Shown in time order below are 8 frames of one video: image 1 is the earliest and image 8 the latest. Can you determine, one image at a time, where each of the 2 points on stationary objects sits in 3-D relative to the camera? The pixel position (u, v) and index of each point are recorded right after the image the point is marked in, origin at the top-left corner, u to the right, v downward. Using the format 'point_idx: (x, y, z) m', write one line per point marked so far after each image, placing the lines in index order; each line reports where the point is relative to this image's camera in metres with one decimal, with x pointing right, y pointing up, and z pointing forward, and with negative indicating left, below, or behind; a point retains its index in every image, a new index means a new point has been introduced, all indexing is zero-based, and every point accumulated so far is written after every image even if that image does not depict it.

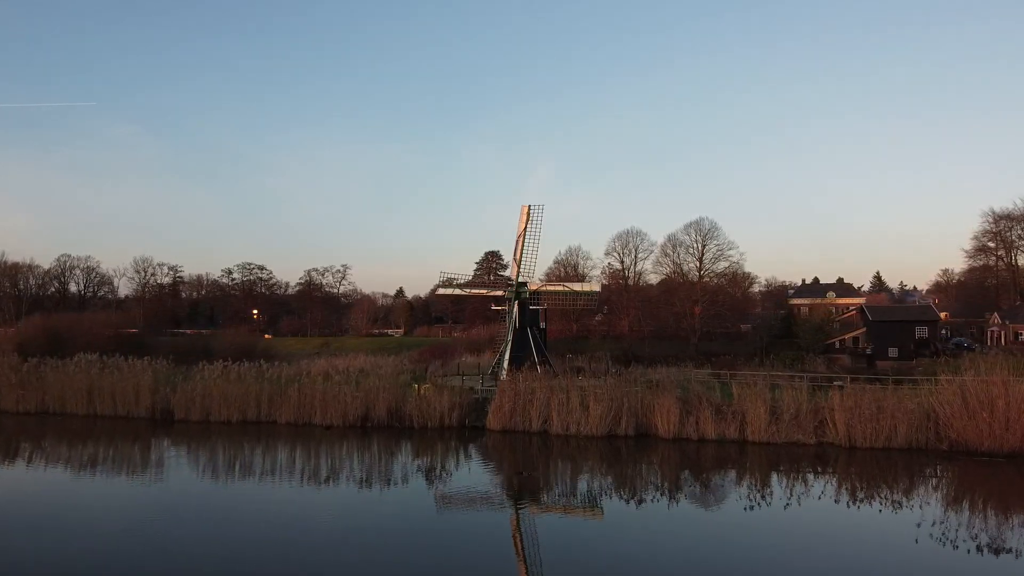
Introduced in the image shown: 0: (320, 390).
0: (-5.5, -2.9, +18.1) m
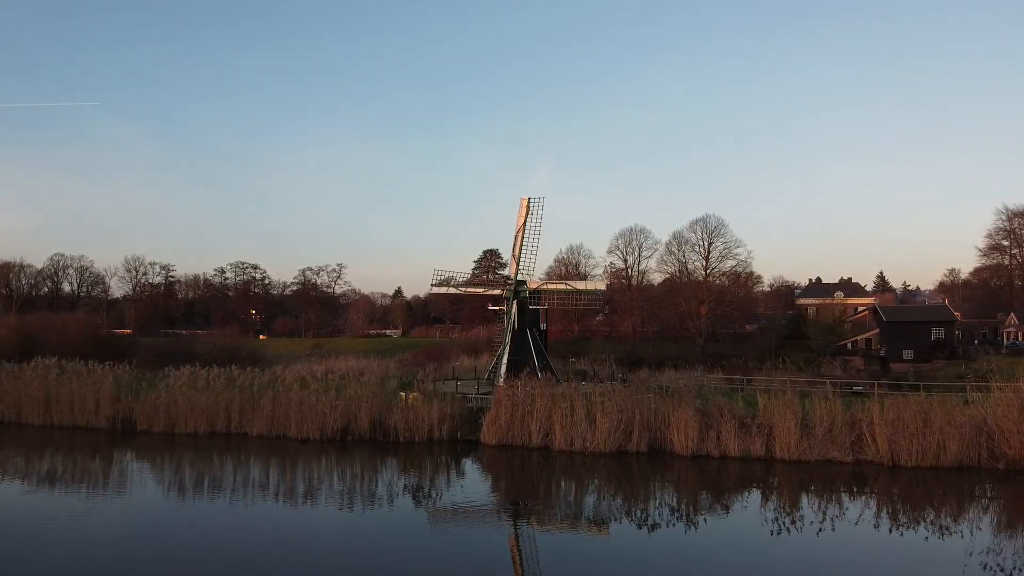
0: (-5.6, -2.8, +16.3) m
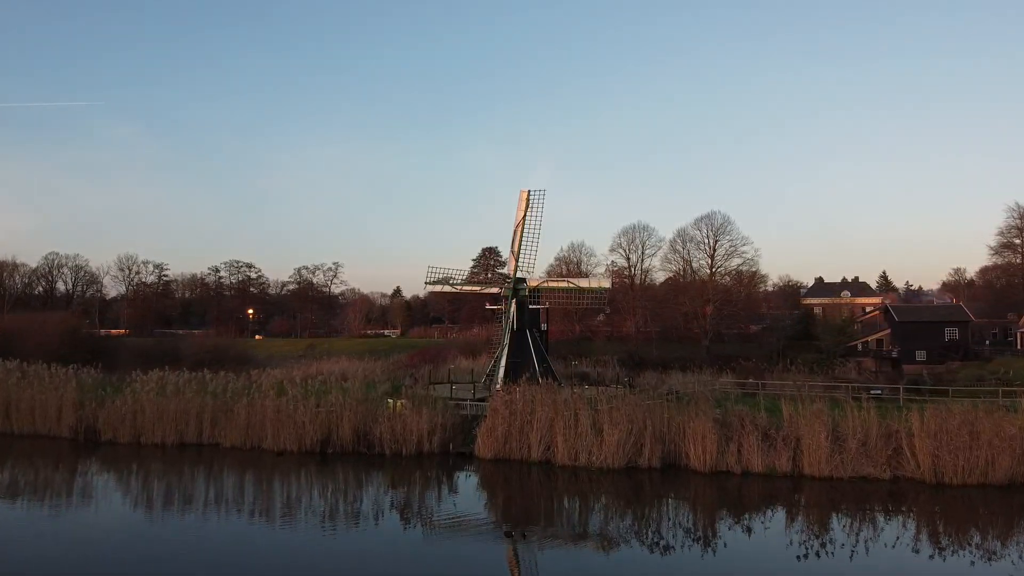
0: (-5.7, -2.7, +14.8) m
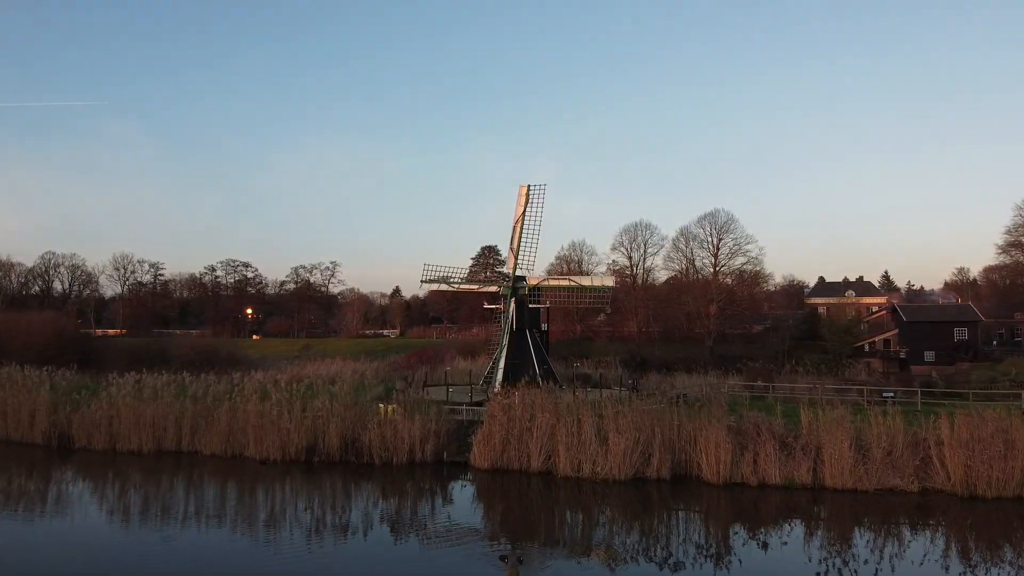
0: (-5.7, -2.7, +13.9) m
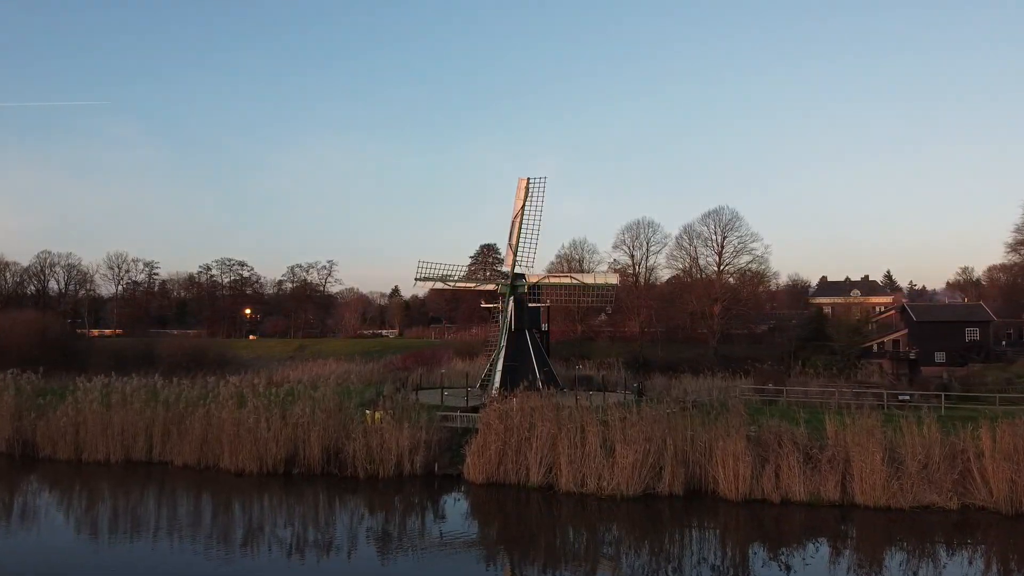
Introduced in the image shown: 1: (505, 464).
0: (-5.7, -2.6, +12.8) m
1: (-0.1, -3.2, +11.5) m
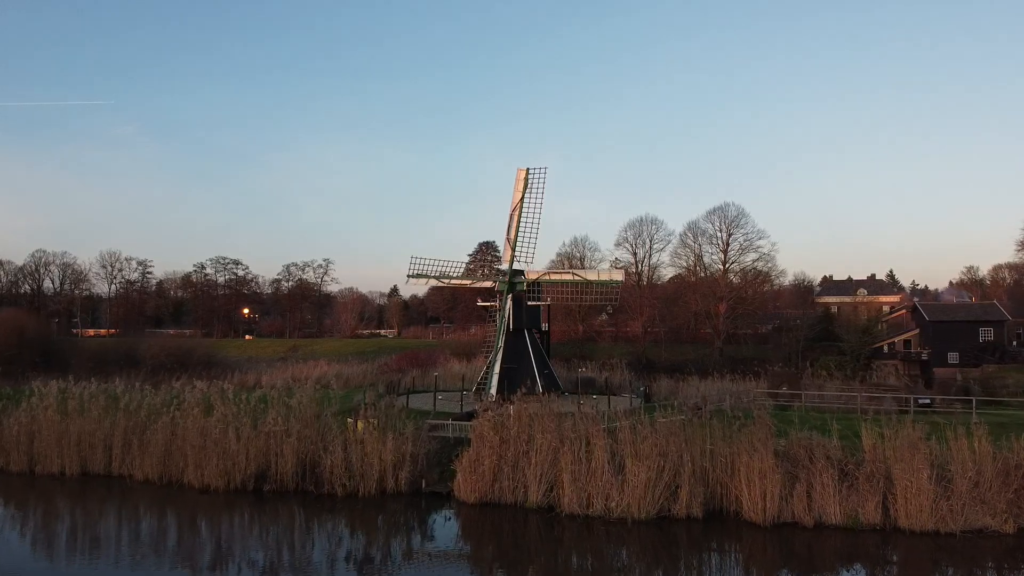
0: (-5.8, -2.5, +11.6) m
1: (-0.2, -3.1, +10.2) m
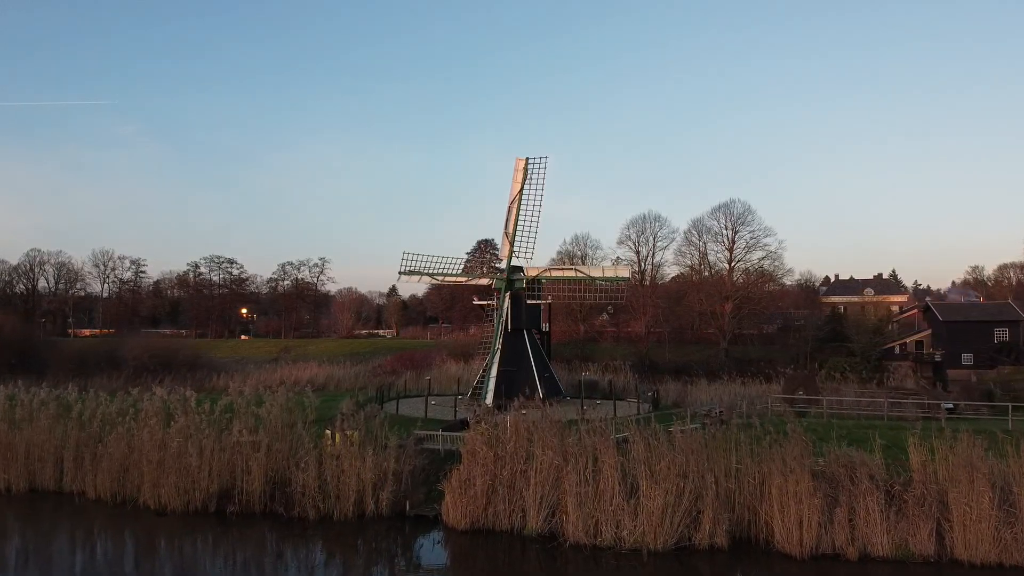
0: (-5.9, -2.4, +10.3) m
1: (-0.2, -3.0, +9.0) m
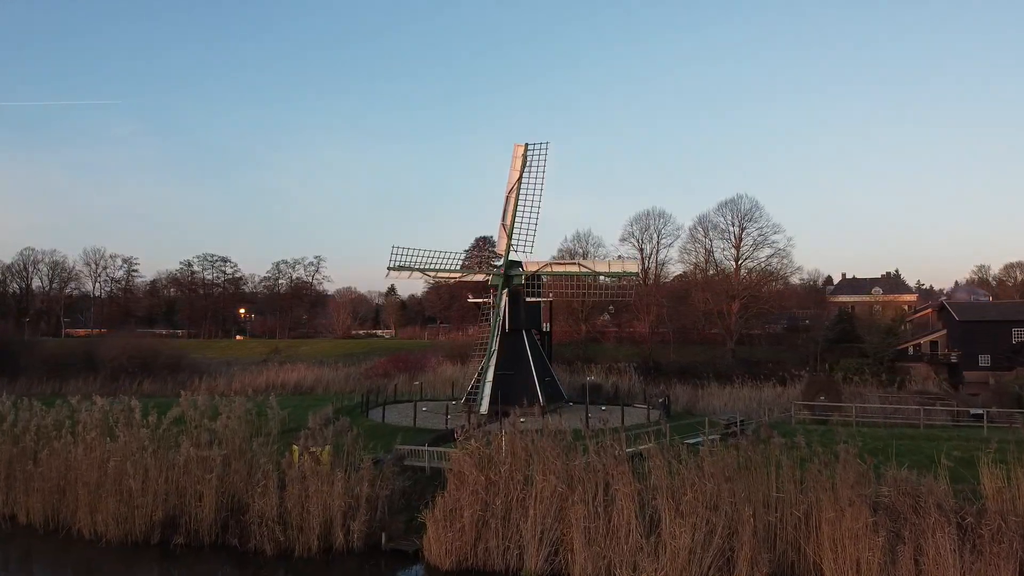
0: (-5.9, -2.4, +8.9) m
1: (-0.3, -2.9, +7.6) m
